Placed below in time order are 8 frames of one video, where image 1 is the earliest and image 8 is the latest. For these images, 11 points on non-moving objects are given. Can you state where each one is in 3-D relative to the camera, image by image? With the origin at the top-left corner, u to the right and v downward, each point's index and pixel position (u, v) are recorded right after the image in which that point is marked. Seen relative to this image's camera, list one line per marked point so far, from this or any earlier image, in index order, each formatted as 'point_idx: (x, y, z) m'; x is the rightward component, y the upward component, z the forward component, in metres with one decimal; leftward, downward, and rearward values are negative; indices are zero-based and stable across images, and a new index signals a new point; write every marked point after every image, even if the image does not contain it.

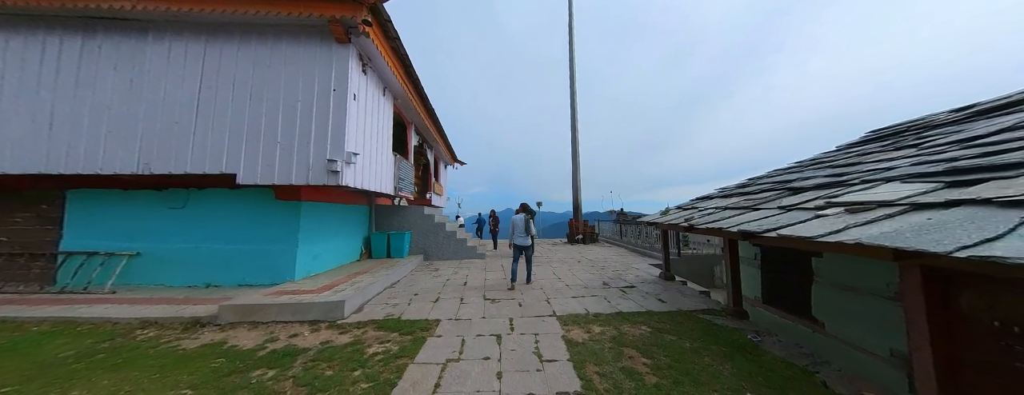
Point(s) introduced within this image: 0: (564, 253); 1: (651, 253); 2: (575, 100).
0: (+1.8, -2.0, +8.9) m
1: (+4.4, -1.8, +7.9) m
2: (+3.8, +5.6, +15.0) m
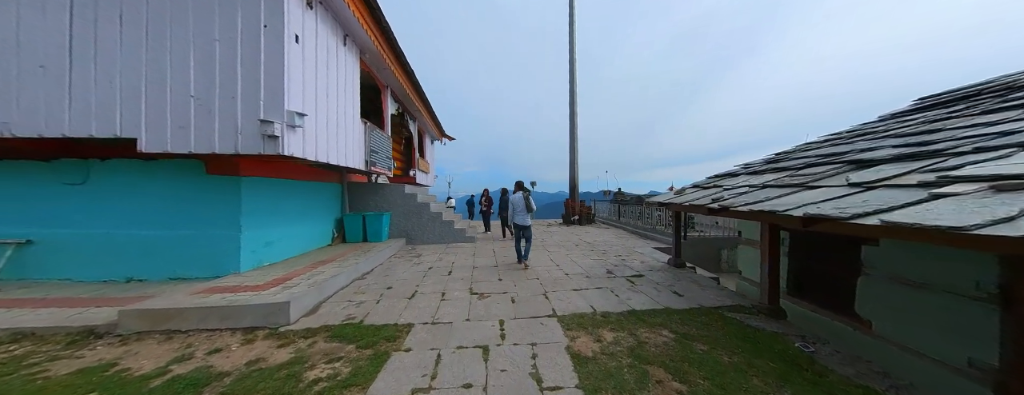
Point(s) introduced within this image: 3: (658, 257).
0: (+1.6, -1.2, +8.4) m
1: (+4.1, -1.1, +7.3) m
2: (+3.4, +6.8, +13.8) m
3: (+3.1, -1.3, +5.3) m
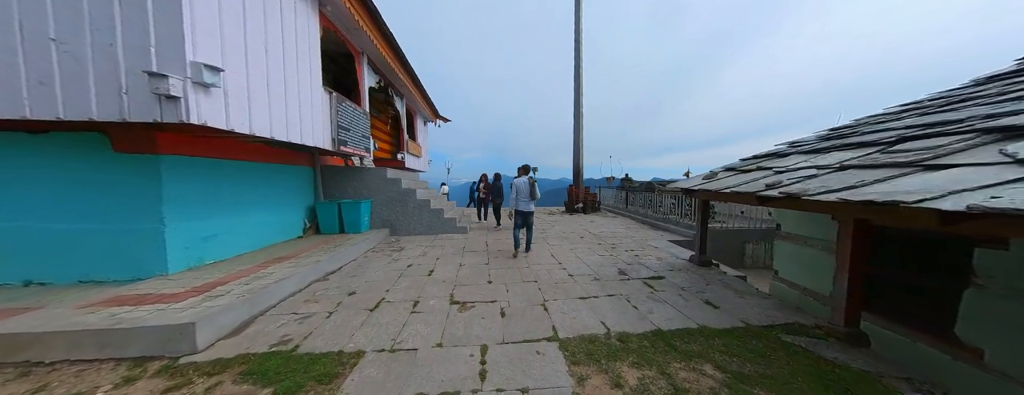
0: (+1.5, -0.8, +7.6) m
1: (+4.1, -0.8, +6.6) m
2: (+3.4, +7.5, +12.6) m
3: (+3.0, -1.0, +4.6) m
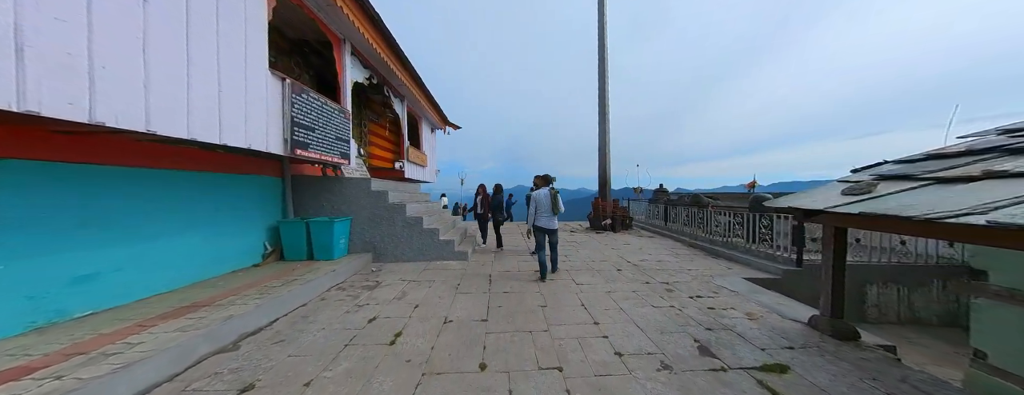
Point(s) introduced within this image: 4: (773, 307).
0: (+1.9, -1.2, +6.1) m
1: (+4.3, -1.1, +4.9) m
2: (+4.1, +6.8, +11.3) m
3: (+3.1, -1.3, +3.0) m
4: (+3.1, -1.3, +3.0) m
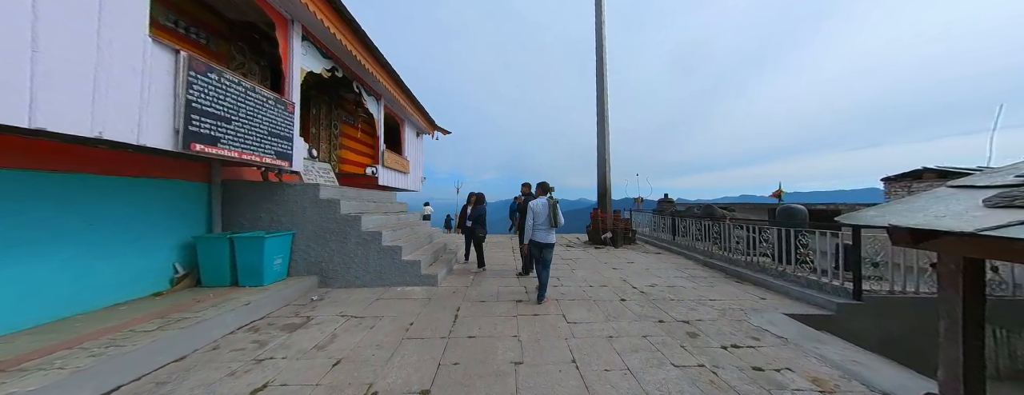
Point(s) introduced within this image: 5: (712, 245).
0: (+1.5, -1.4, +5.2) m
1: (+4.0, -1.3, +4.0) m
2: (+3.8, +6.4, +10.7) m
3: (+2.8, -1.4, +2.1) m
4: (+2.8, -1.4, +2.1) m
5: (+4.5, -1.1, +5.7) m
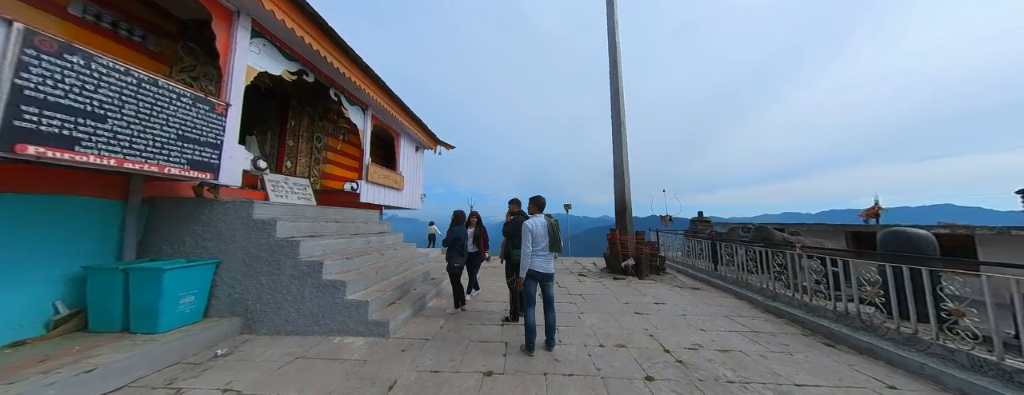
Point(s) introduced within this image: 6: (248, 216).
0: (+1.4, -1.8, +4.0) m
1: (+3.7, -1.5, +2.6) m
2: (+4.1, +5.7, +9.8) m
3: (+2.4, -1.5, +0.7) m
4: (+2.3, -1.5, +0.7) m
5: (+4.4, -1.4, +4.2) m
6: (-3.3, -0.2, +3.2) m
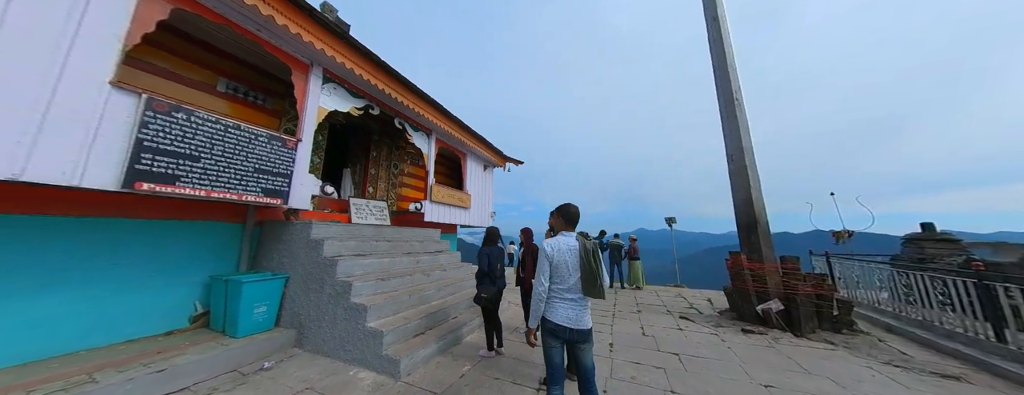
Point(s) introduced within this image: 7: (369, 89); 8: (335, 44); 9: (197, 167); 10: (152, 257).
0: (+1.9, -1.8, +2.4) m
1: (+3.5, -1.4, +0.3) m
2: (+6.3, +5.4, +7.4) m
3: (+1.6, -1.3, -0.9) m
4: (+1.5, -1.3, -0.9) m
5: (+4.8, -1.3, +1.6) m
6: (-2.8, -0.5, +3.5) m
7: (-2.7, +2.1, +4.9) m
8: (-2.7, +2.4, +4.0) m
9: (-3.5, +0.3, +2.8) m
10: (-4.5, -0.7, +3.1) m
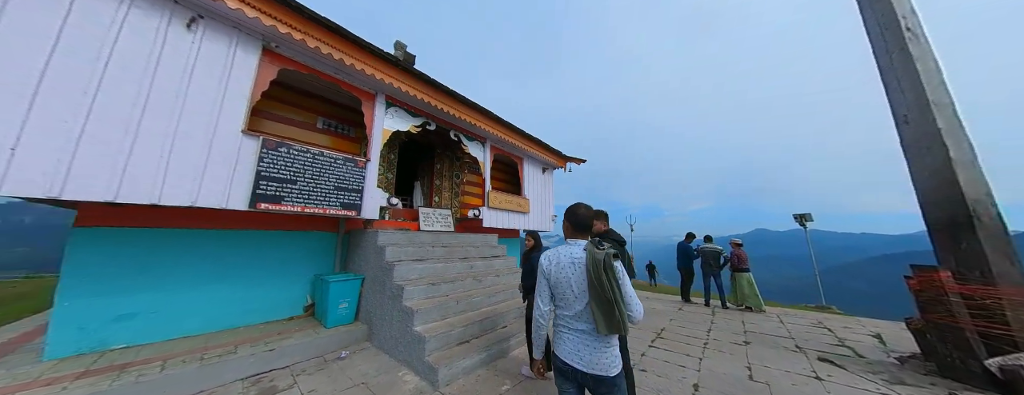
0: (+2.1, -1.7, +1.5) m
1: (+3.0, -1.1, -1.1) m
2: (+7.4, +5.7, +5.1) m
3: (+0.7, -1.2, -1.6) m
4: (+0.7, -1.2, -1.6) m
5: (+4.5, -1.0, -0.2) m
6: (-2.1, -0.7, +3.9) m
7: (-1.8, +1.9, +5.3) m
8: (-2.0, +2.2, +4.4) m
9: (-3.0, +0.1, +3.5) m
10: (-3.9, -1.0, +4.1) m
